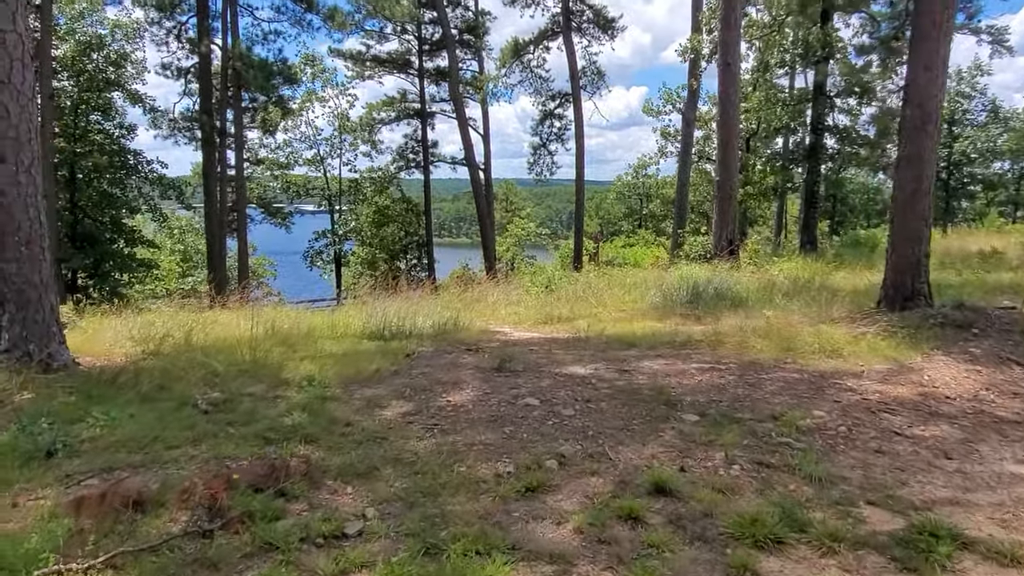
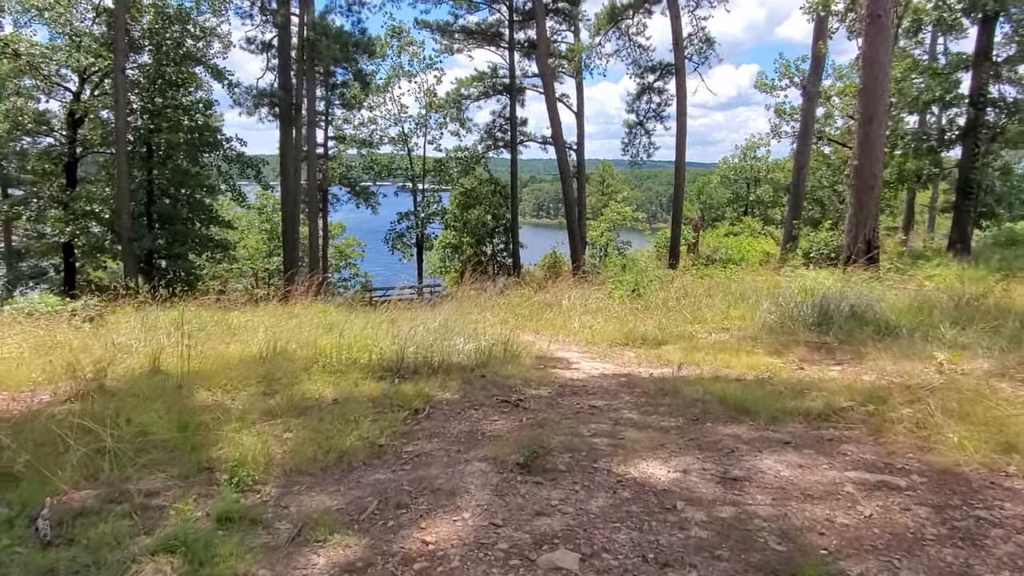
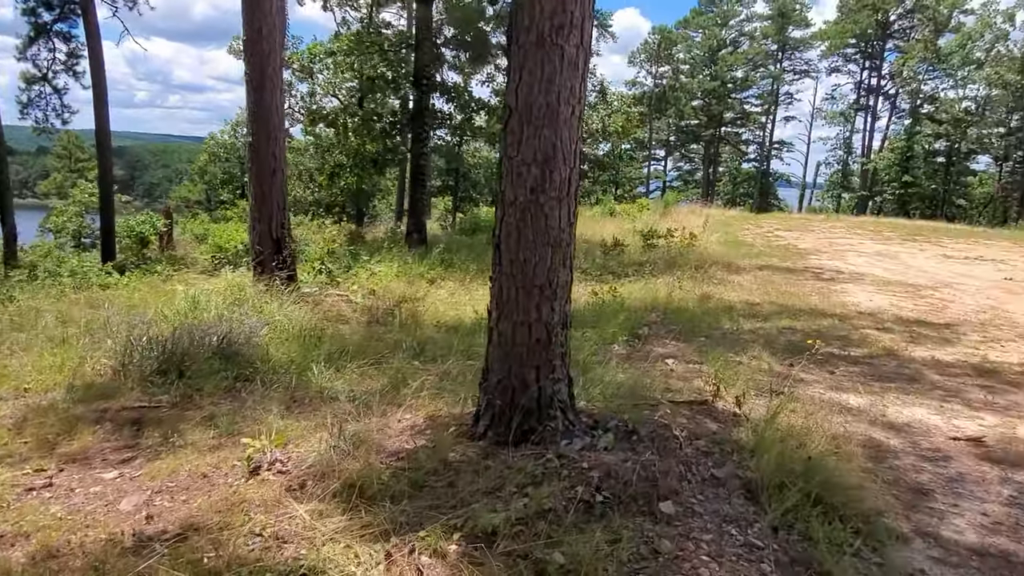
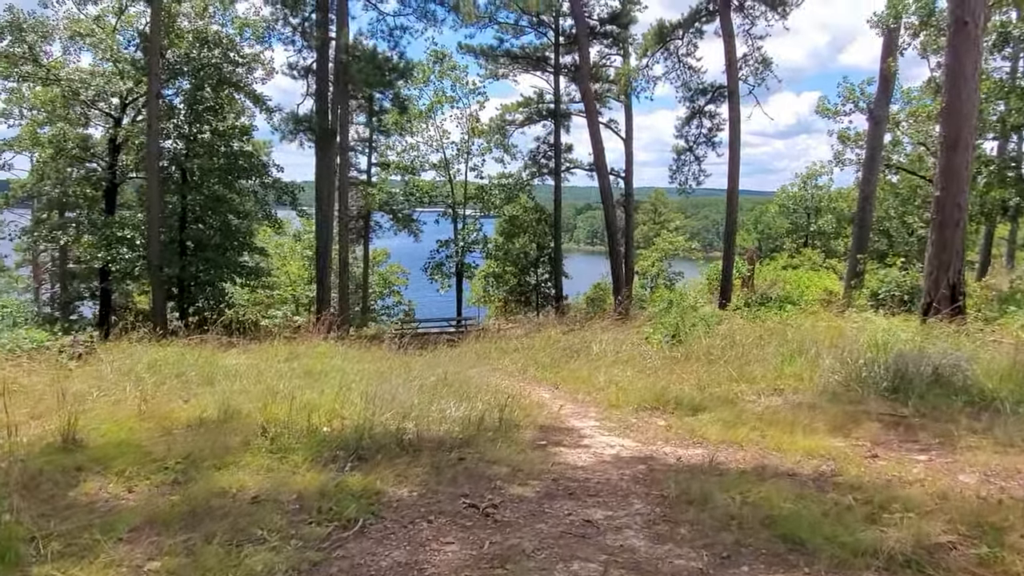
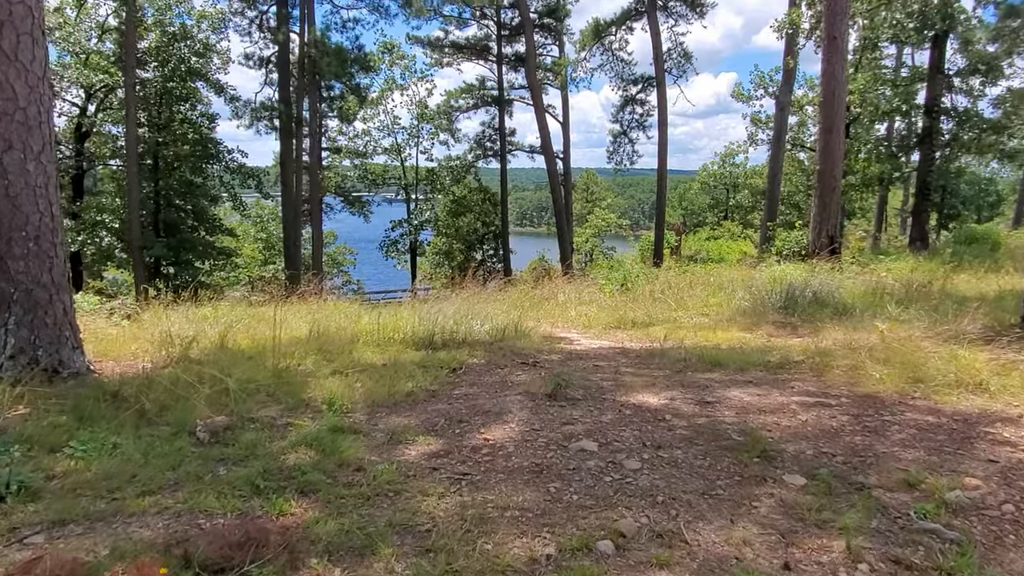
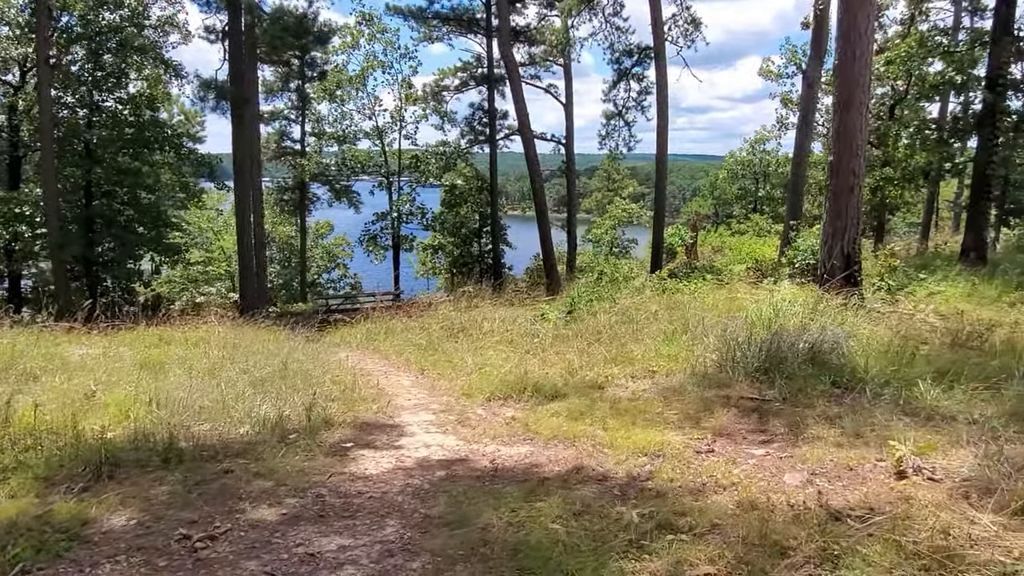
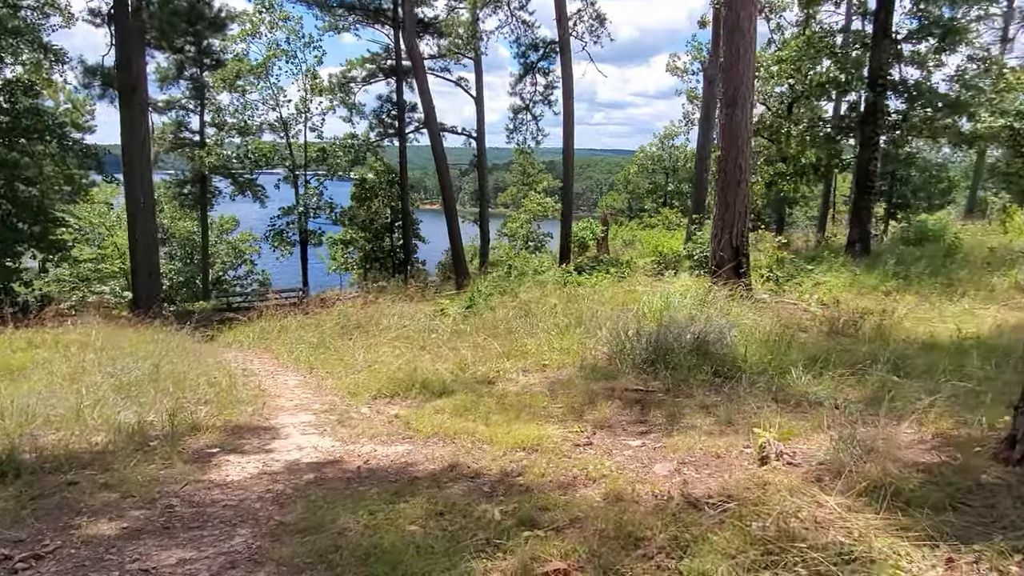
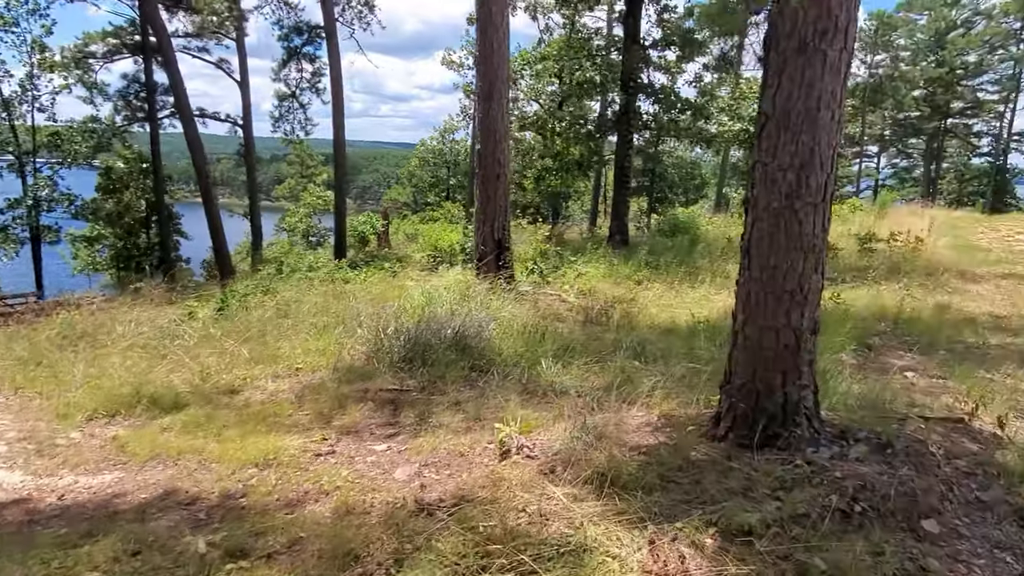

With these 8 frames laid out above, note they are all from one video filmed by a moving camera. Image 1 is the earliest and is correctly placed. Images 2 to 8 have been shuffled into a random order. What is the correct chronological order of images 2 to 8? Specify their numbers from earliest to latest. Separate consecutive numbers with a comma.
5, 2, 4, 6, 7, 8, 3
